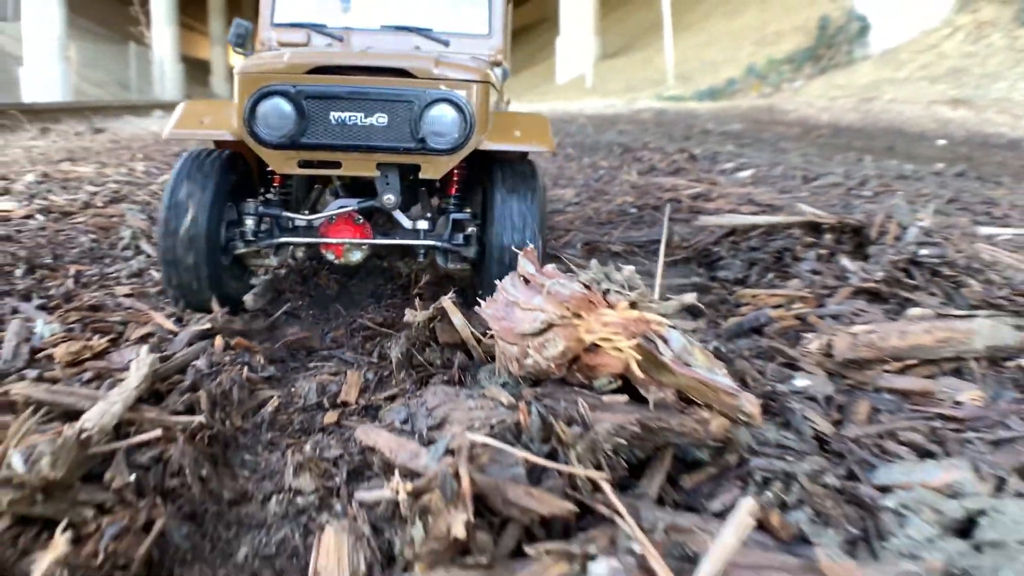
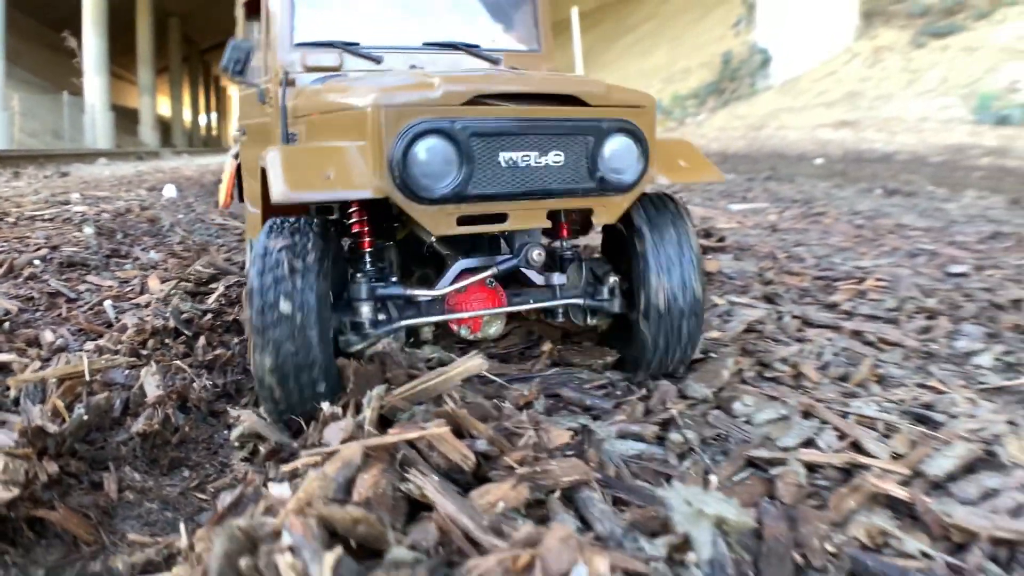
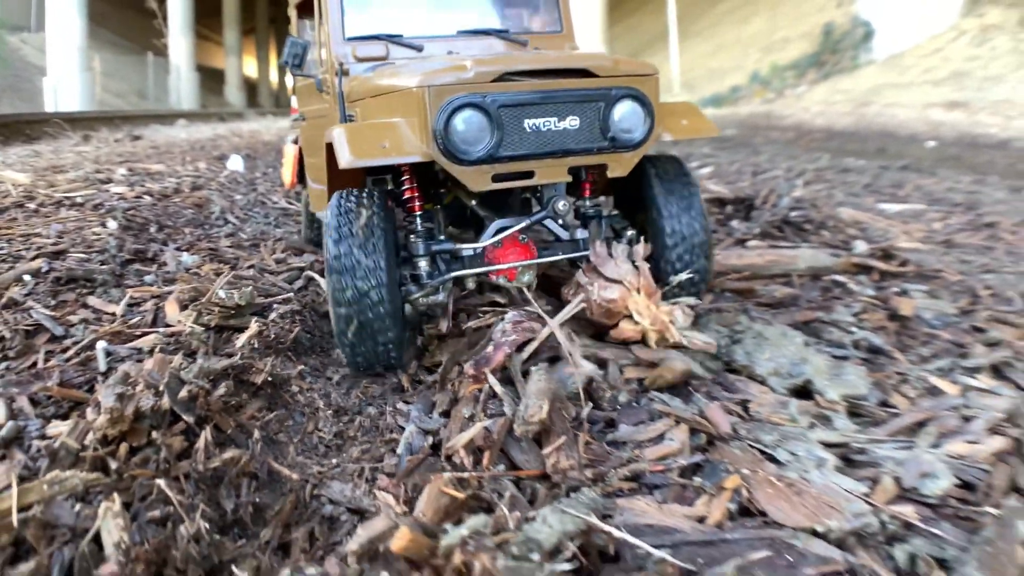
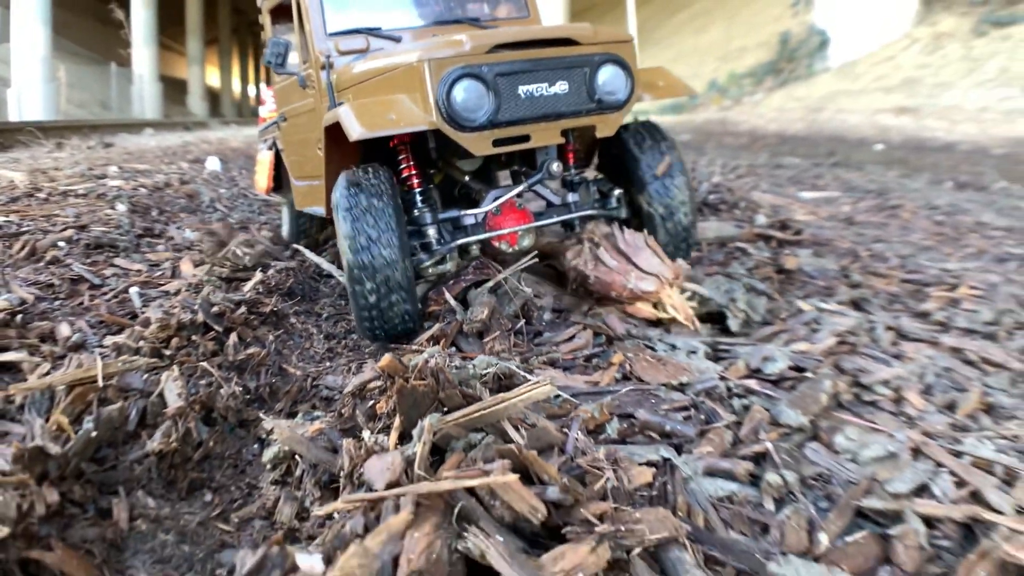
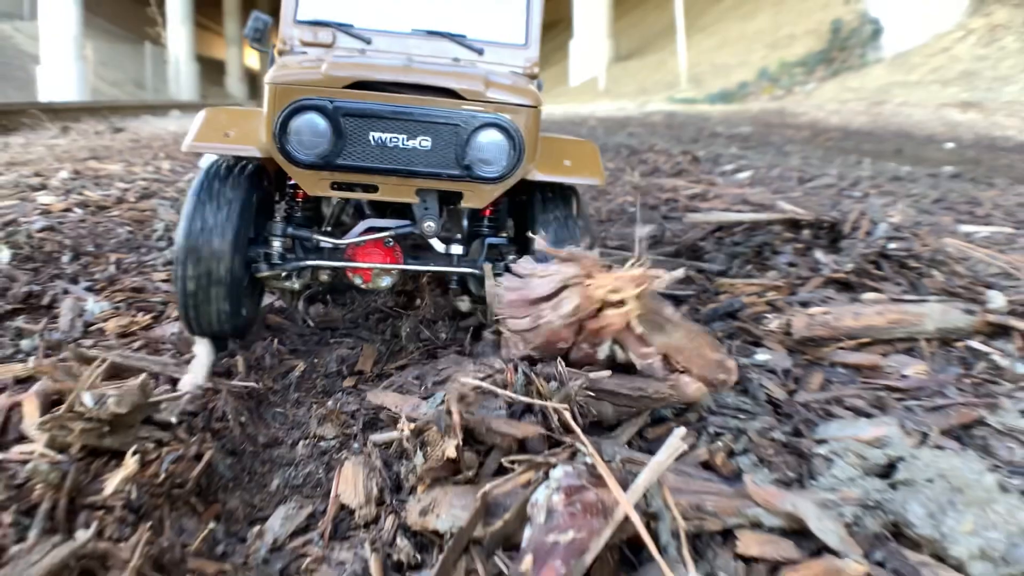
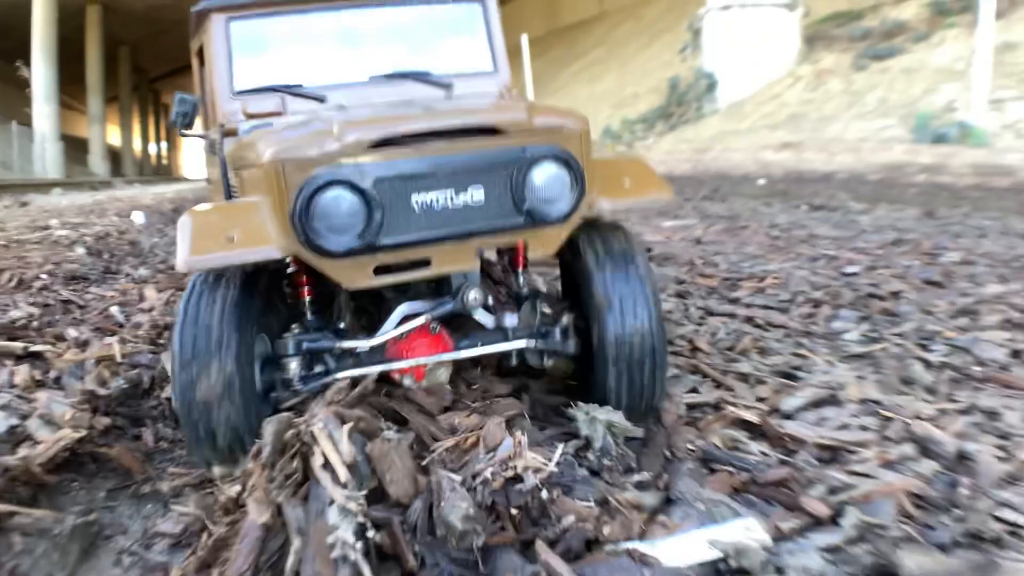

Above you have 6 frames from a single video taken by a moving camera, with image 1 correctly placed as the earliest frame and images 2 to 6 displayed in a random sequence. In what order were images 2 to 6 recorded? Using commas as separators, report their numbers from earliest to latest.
5, 3, 4, 2, 6
